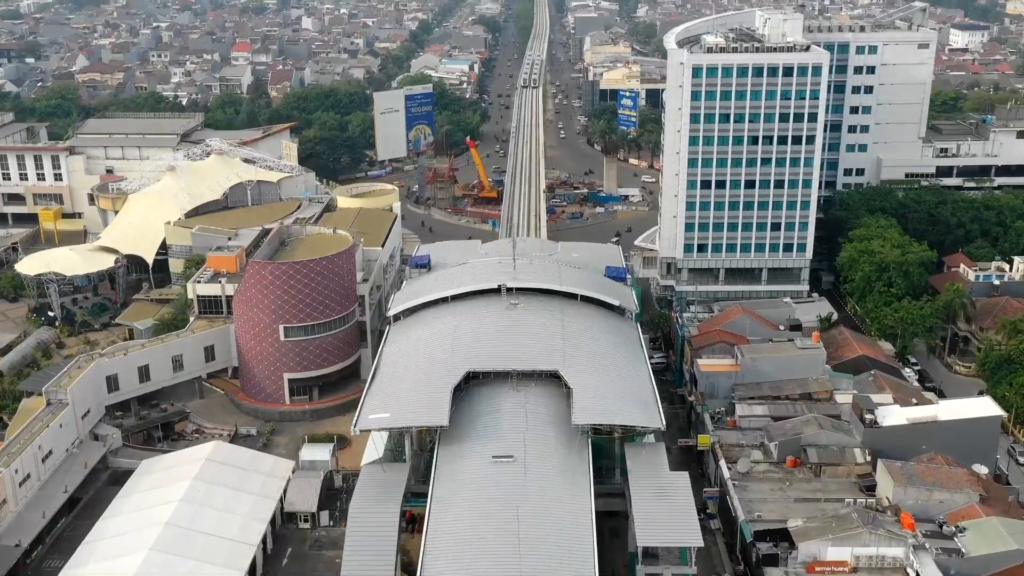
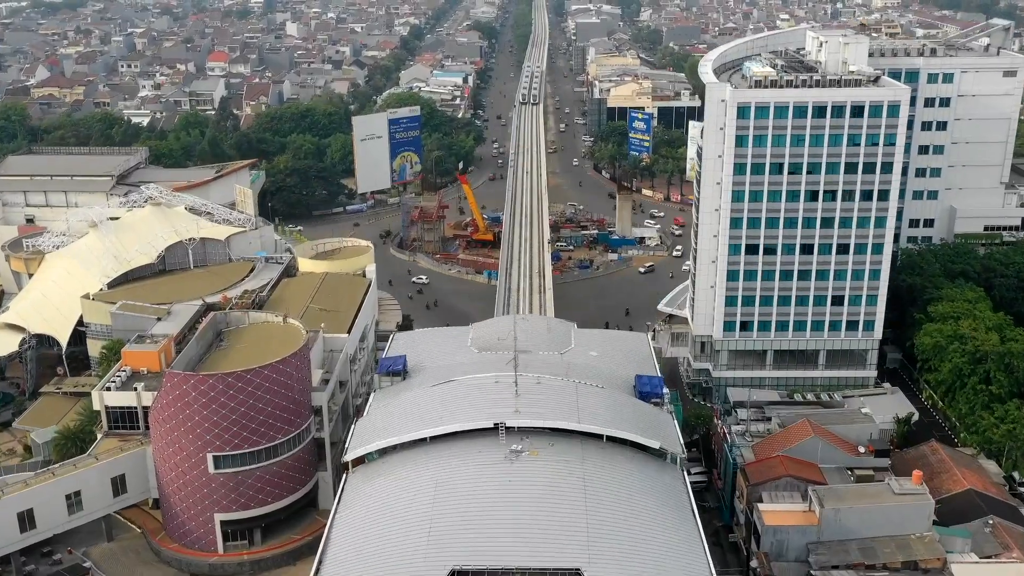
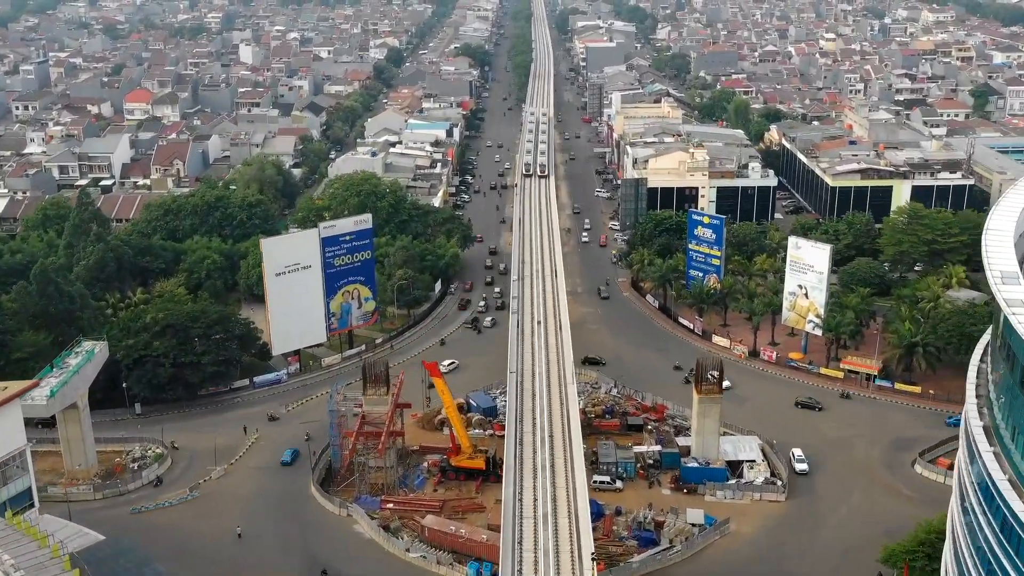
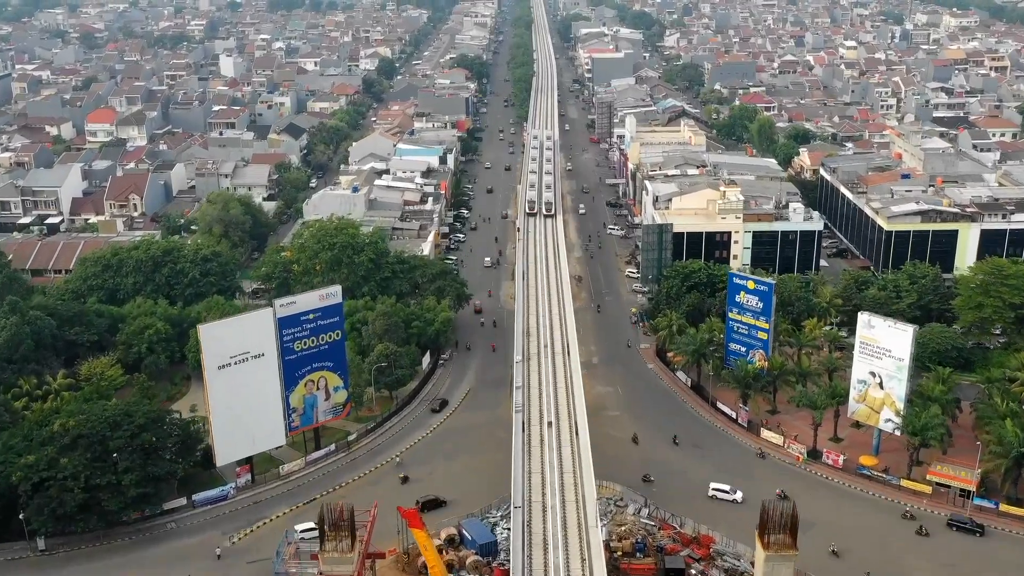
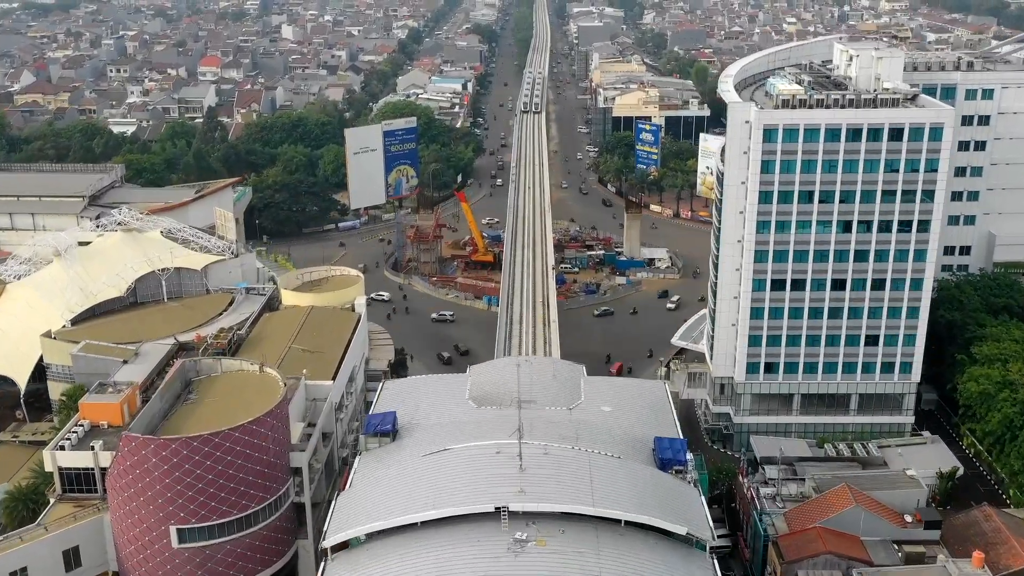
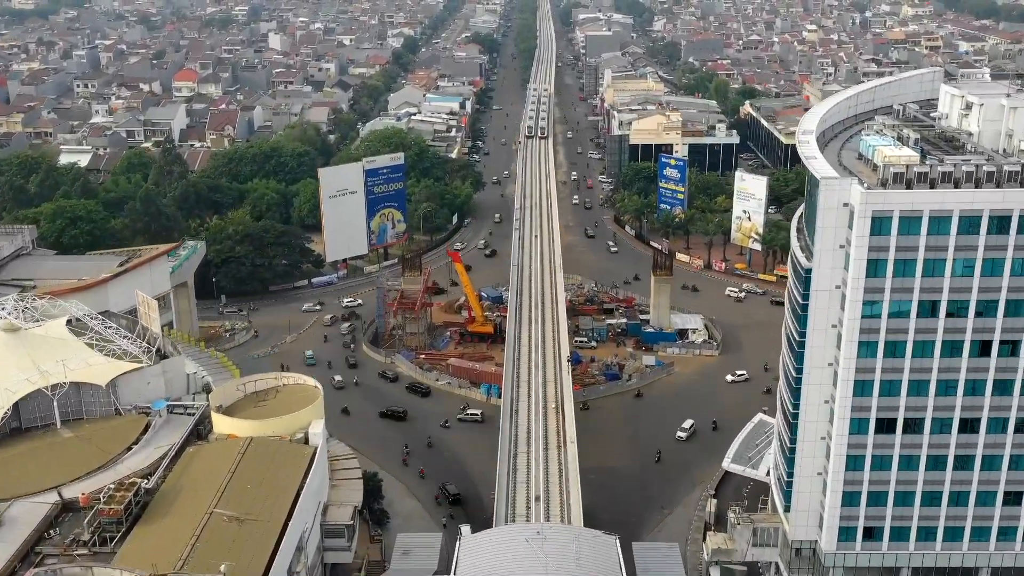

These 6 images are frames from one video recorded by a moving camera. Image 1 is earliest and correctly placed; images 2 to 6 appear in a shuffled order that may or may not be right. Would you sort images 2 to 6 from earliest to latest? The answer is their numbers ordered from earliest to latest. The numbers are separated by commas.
2, 5, 6, 3, 4
